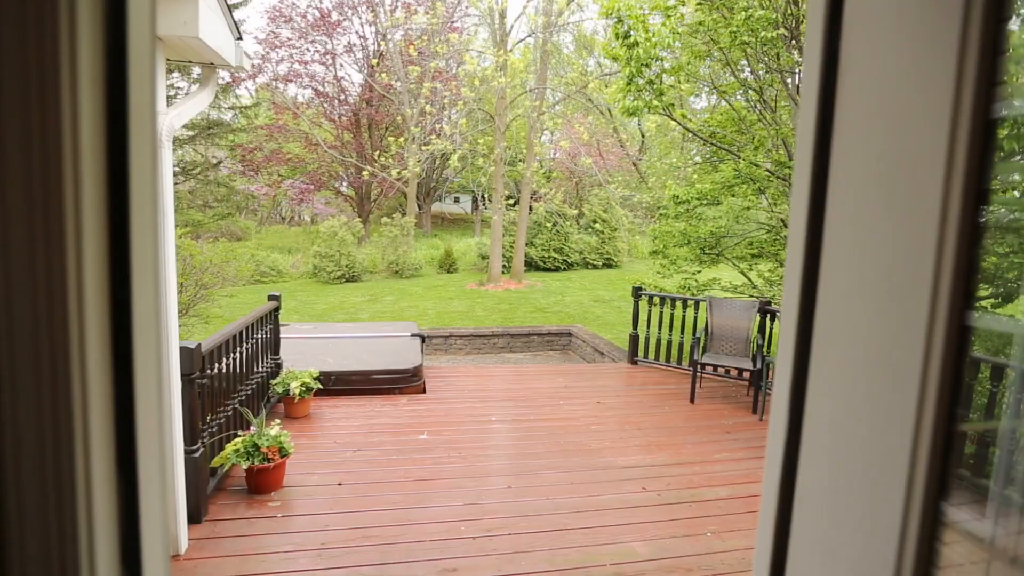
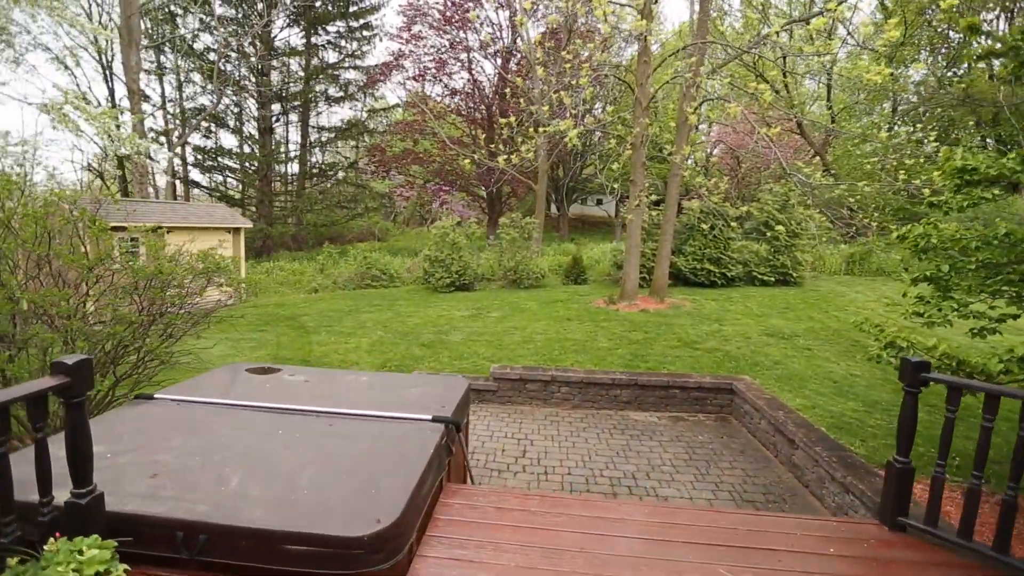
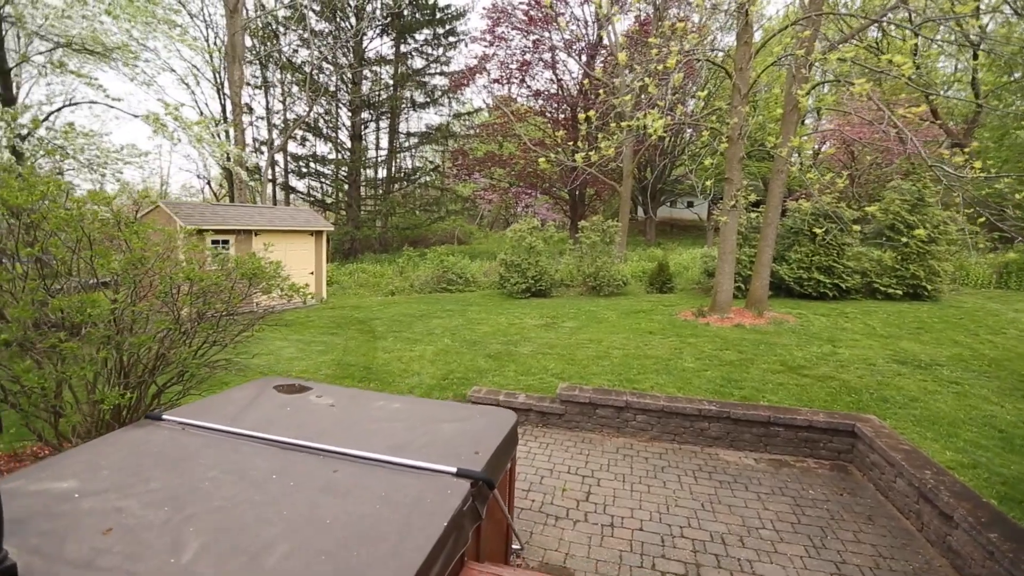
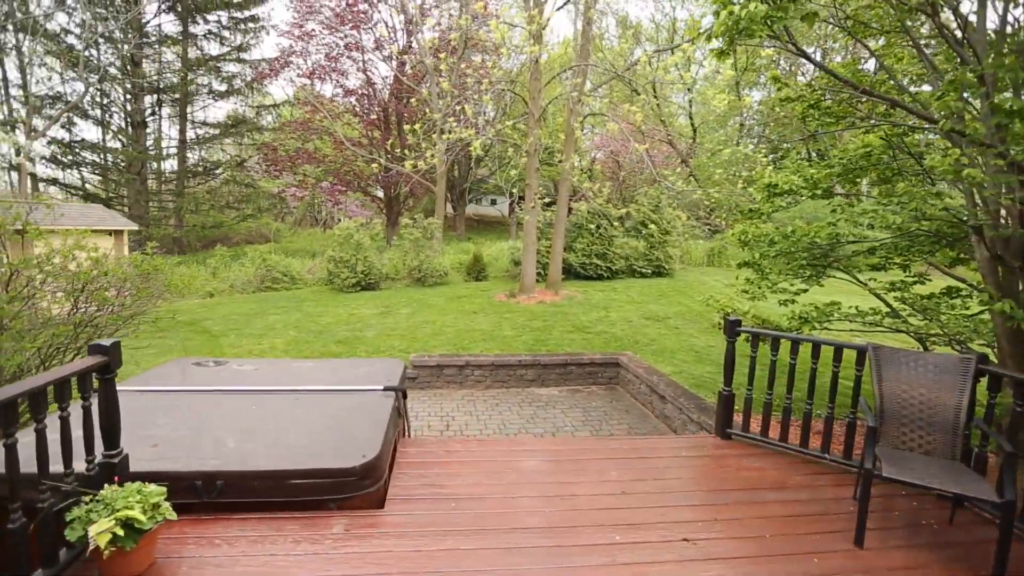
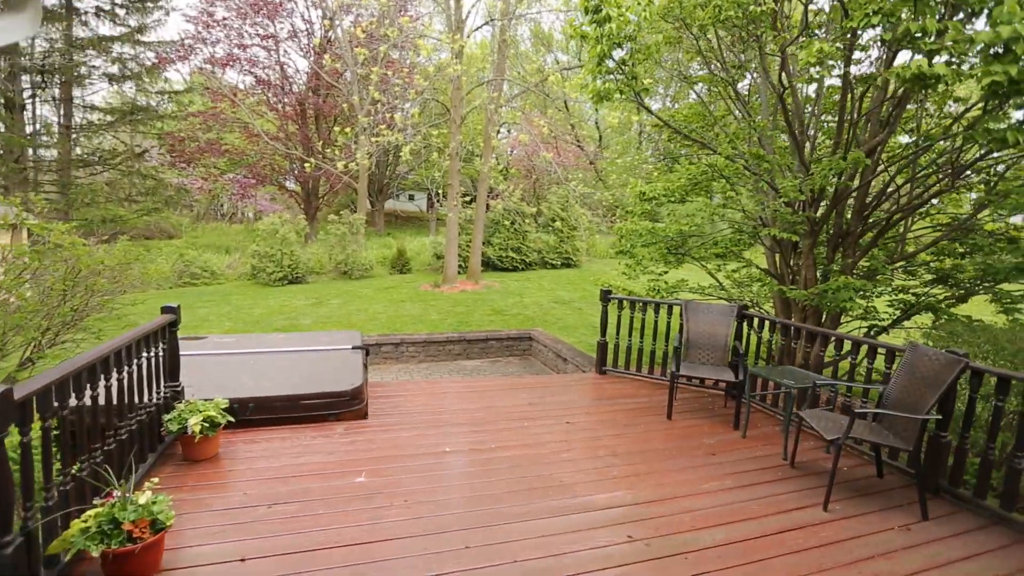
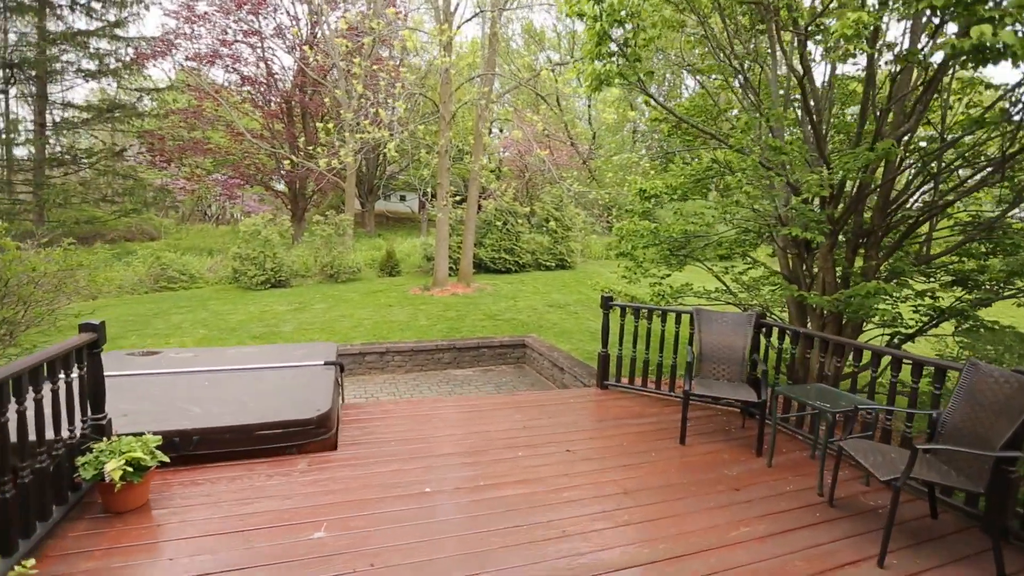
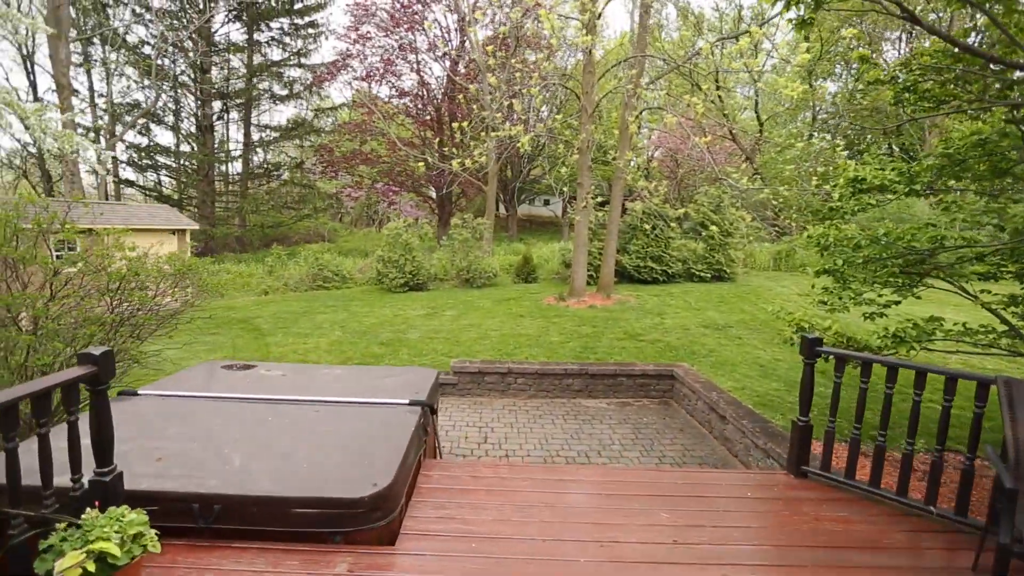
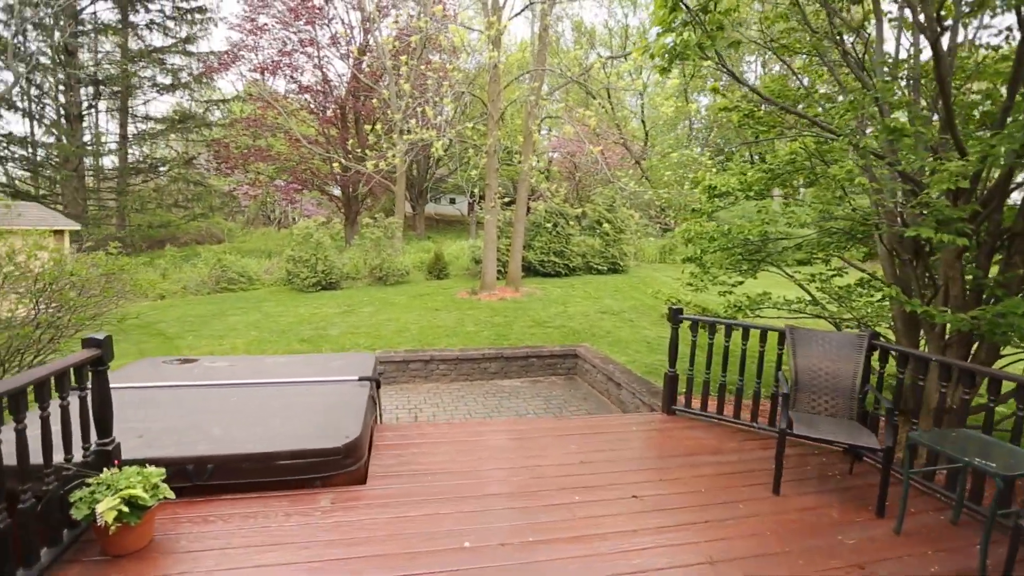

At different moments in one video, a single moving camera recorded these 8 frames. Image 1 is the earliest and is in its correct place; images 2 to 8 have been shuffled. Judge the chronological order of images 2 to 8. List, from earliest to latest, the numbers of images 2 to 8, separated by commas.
5, 6, 8, 4, 7, 2, 3
